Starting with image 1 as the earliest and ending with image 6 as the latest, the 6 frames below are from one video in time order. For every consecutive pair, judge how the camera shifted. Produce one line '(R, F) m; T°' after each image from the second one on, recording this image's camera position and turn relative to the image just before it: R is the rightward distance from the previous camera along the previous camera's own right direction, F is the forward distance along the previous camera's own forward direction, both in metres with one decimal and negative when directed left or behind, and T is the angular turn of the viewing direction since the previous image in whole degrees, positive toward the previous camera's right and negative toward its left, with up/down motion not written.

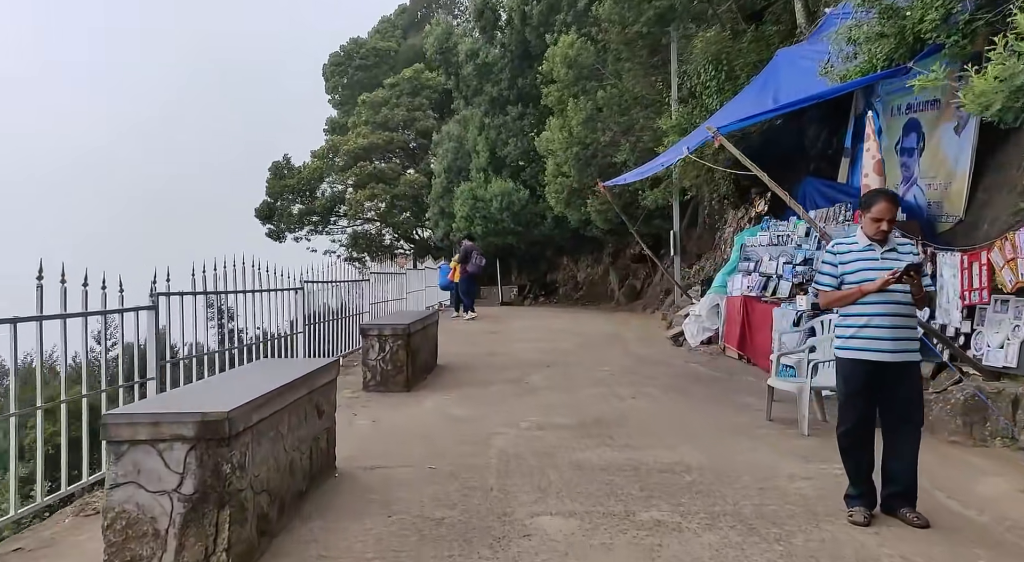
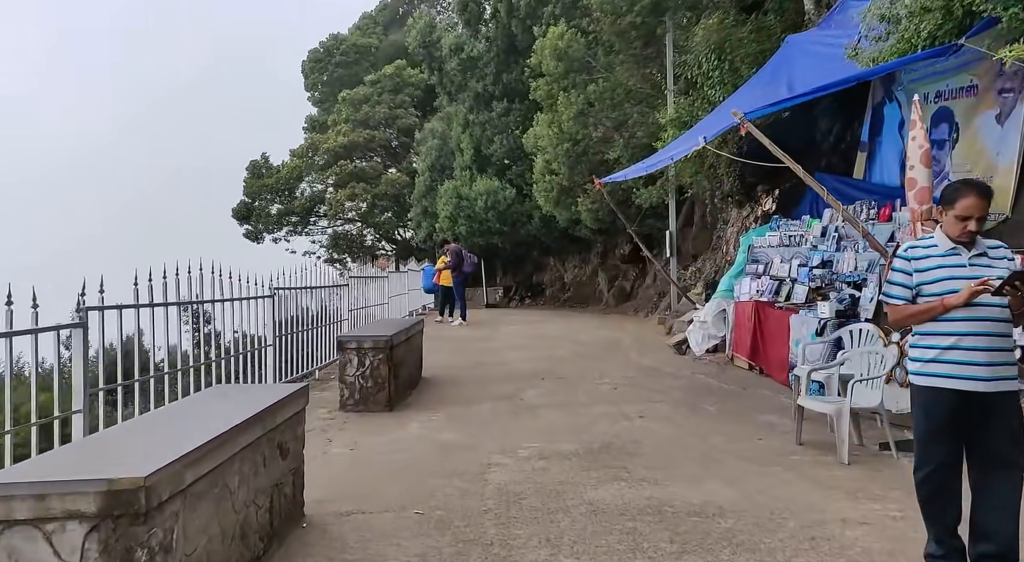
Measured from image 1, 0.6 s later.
(-0.1, +0.7) m; +1°
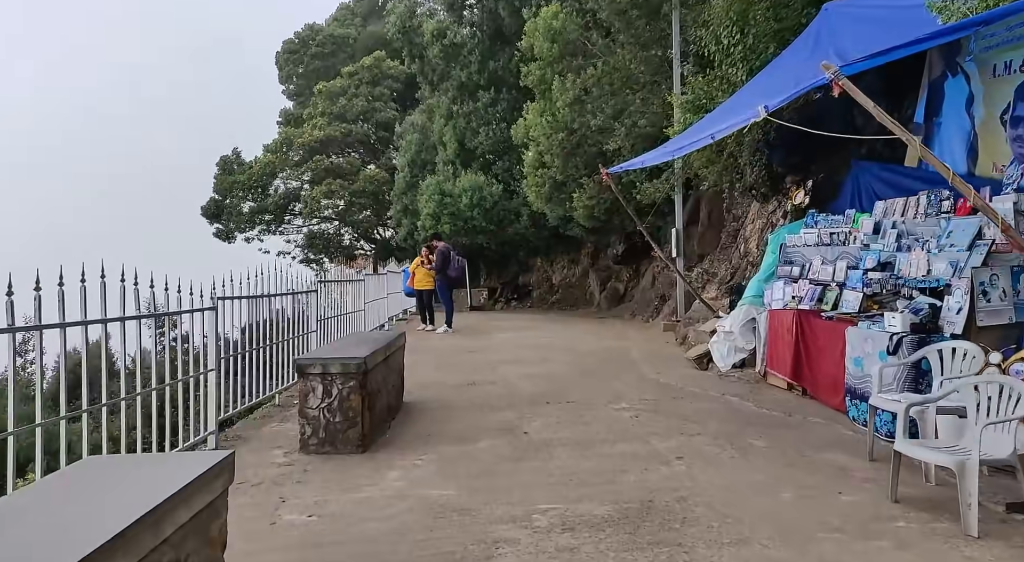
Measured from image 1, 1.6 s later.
(-0.2, +1.3) m; +1°
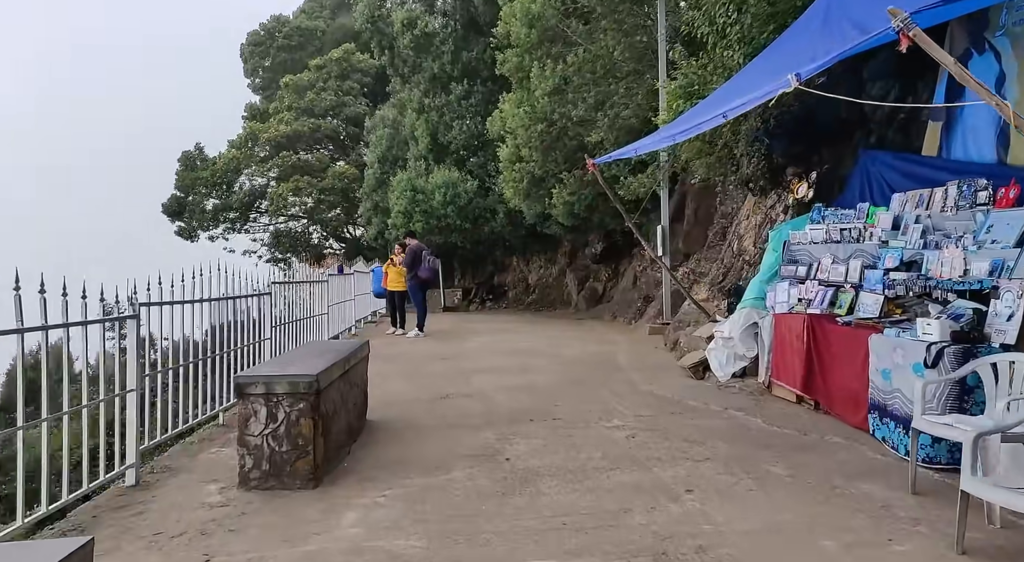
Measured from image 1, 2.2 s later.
(0.0, +0.8) m; +2°
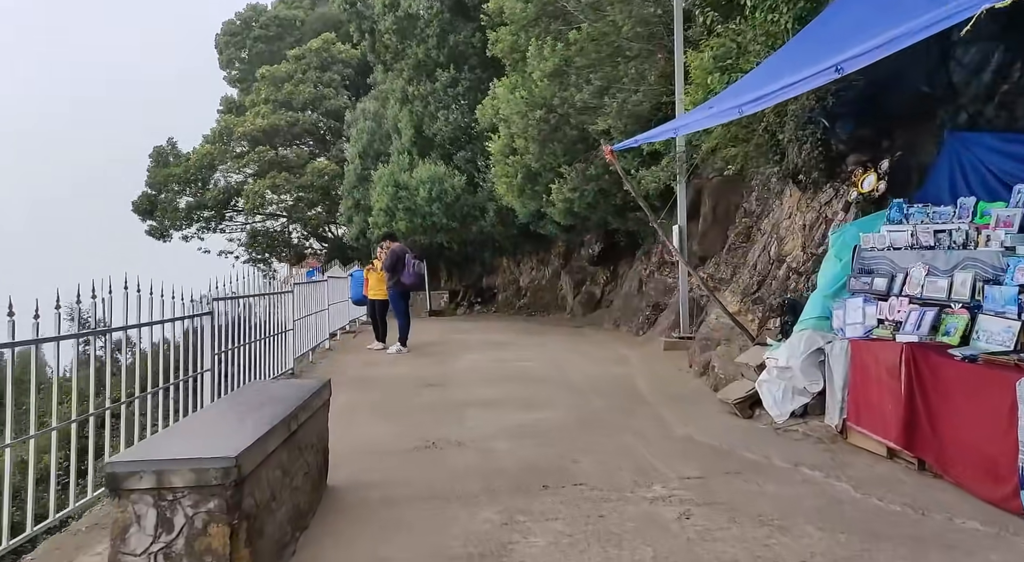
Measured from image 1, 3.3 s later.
(-0.1, +1.5) m; +1°
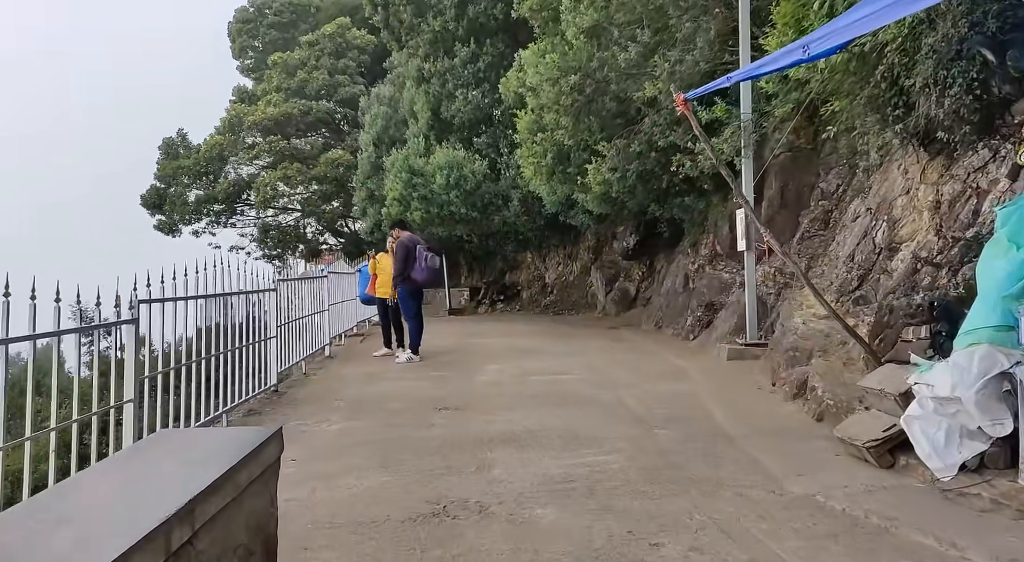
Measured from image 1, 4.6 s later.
(-0.1, +1.8) m; -2°
